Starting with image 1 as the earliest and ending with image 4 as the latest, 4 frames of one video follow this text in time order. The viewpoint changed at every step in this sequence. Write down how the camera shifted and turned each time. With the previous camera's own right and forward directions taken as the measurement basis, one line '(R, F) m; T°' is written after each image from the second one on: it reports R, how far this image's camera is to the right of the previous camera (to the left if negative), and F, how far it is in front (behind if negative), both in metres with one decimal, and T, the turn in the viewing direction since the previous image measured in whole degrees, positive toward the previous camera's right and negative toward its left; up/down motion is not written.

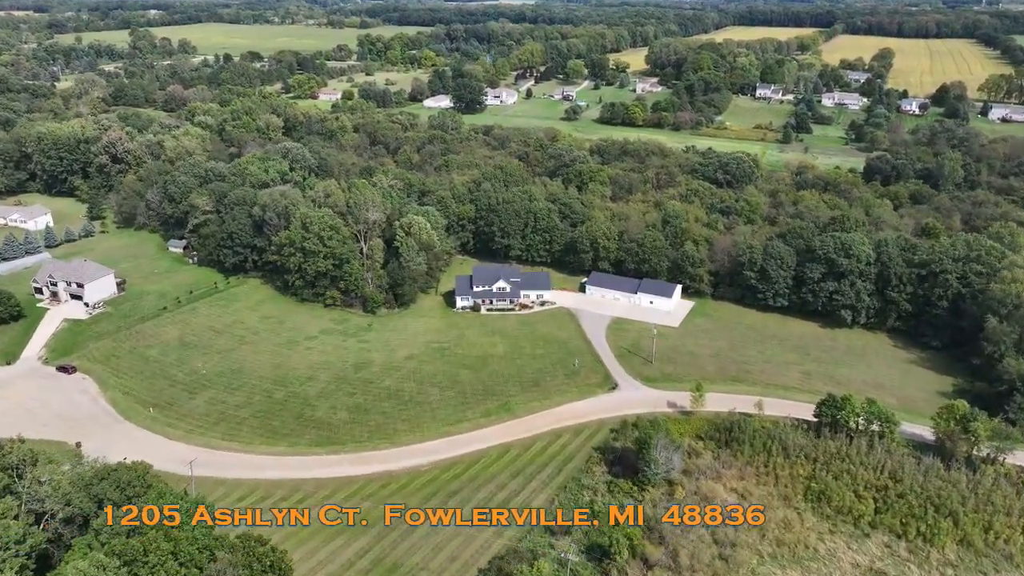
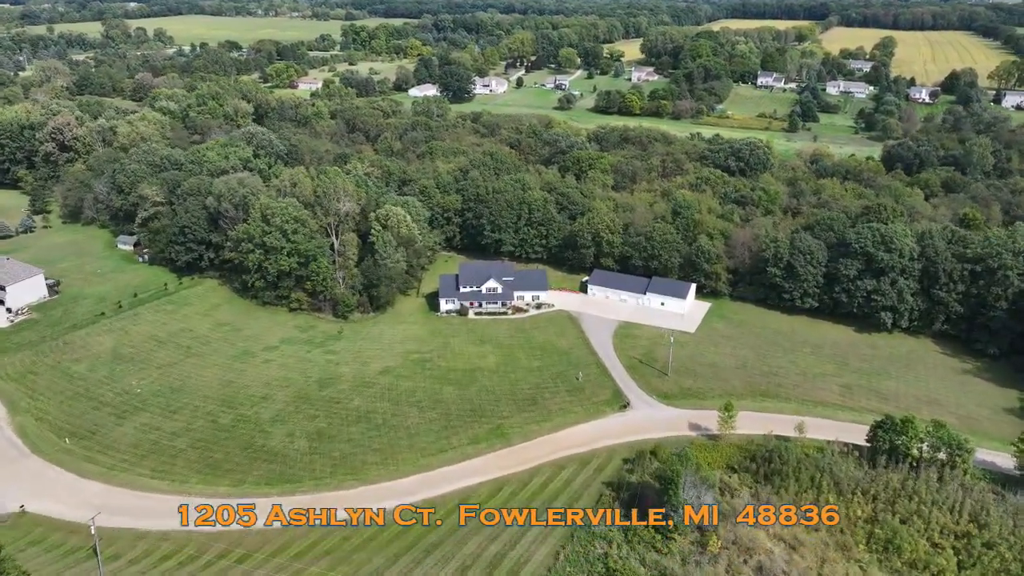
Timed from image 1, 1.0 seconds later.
(-0.2, +9.8) m; +1°
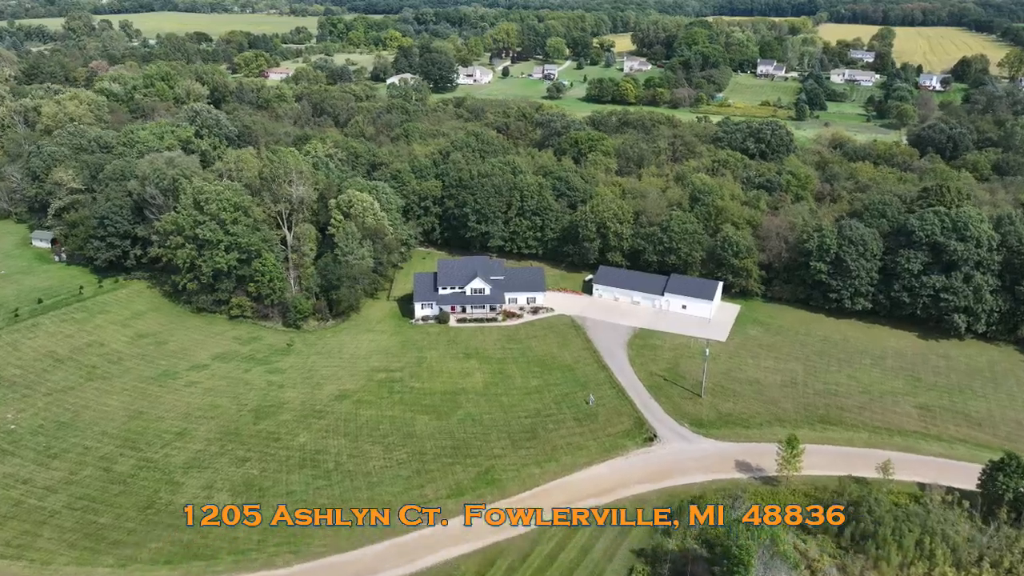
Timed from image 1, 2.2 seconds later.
(-0.4, +12.4) m; +1°
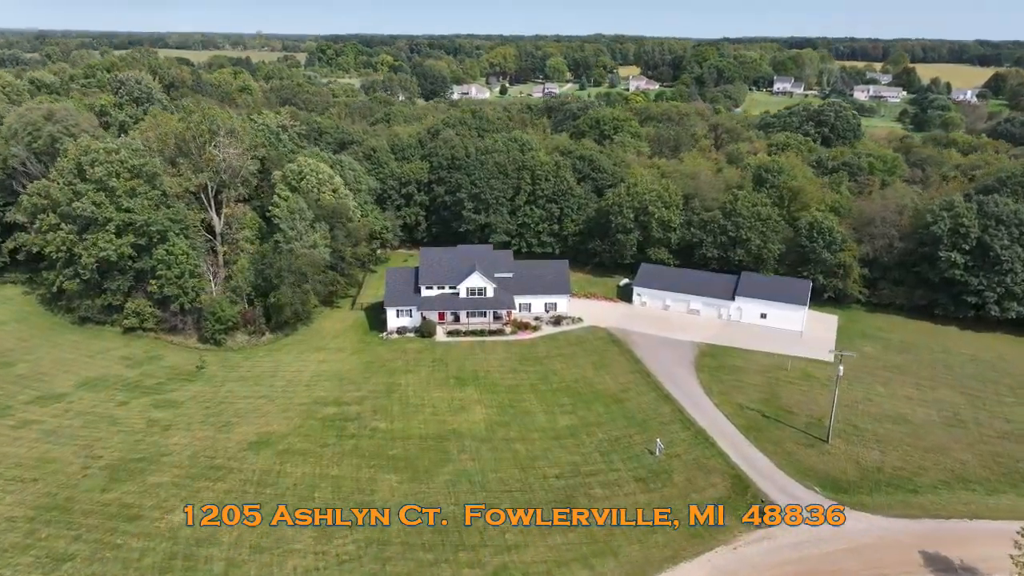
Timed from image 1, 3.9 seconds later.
(-1.0, +16.7) m; 0°
